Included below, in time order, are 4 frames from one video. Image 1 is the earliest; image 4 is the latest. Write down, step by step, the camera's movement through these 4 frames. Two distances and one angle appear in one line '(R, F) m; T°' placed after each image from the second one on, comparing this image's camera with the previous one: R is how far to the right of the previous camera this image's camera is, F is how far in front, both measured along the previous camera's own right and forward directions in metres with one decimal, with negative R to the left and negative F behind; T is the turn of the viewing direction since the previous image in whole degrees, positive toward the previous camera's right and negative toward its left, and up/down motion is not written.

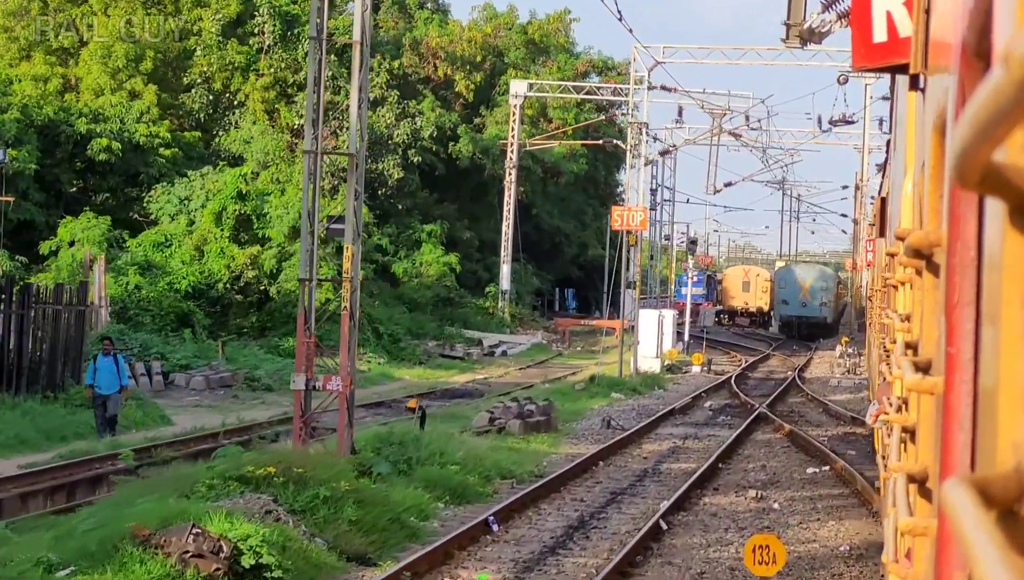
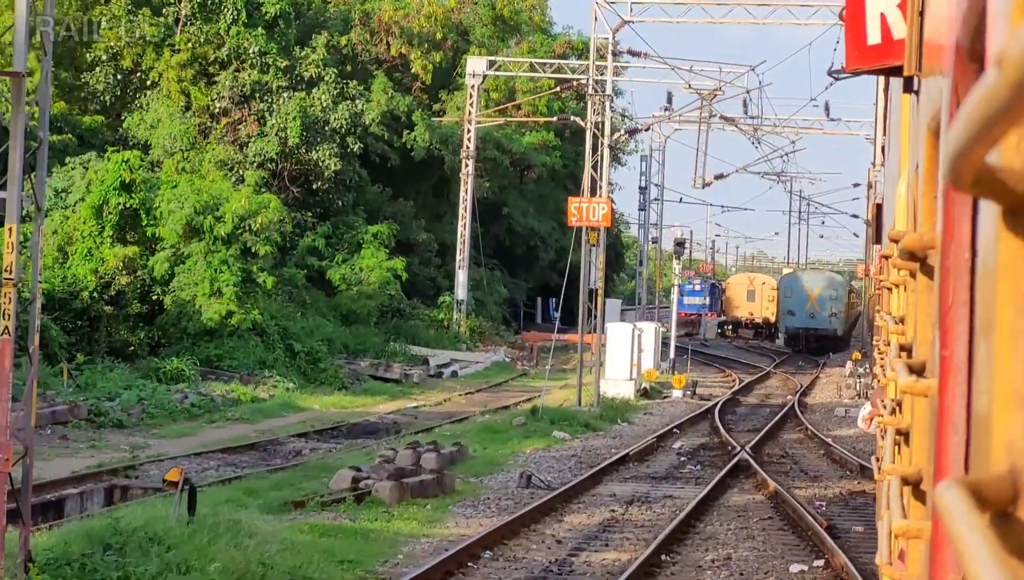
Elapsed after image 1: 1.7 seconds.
(+1.0, +5.1) m; 0°
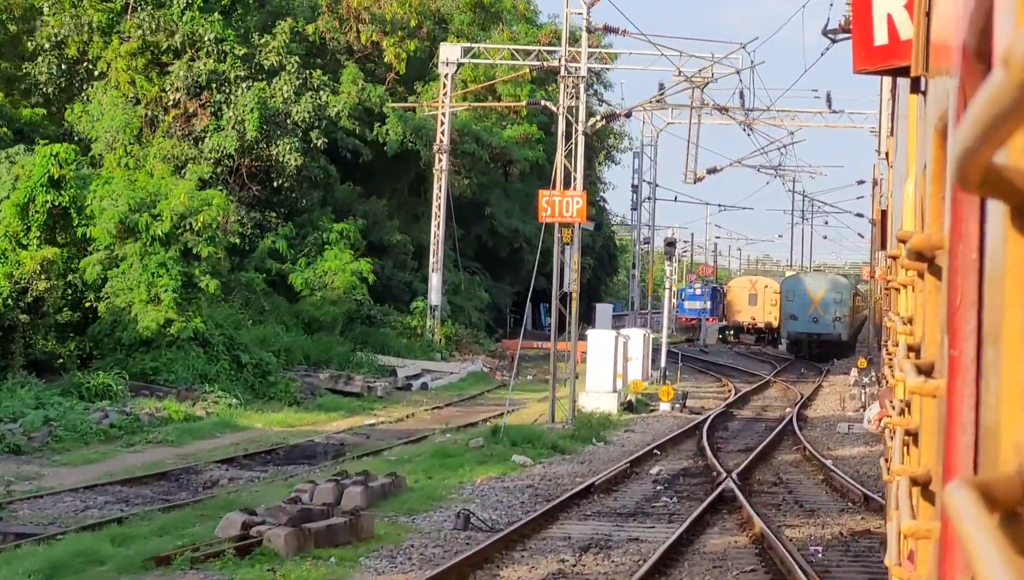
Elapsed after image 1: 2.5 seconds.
(+0.5, +2.3) m; 0°
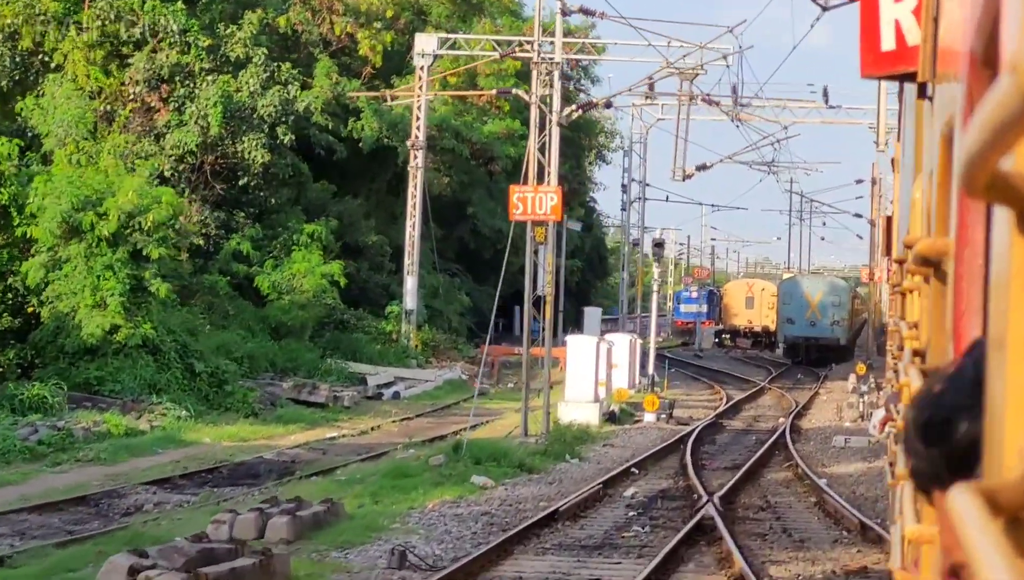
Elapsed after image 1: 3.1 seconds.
(+0.3, +1.5) m; 0°
